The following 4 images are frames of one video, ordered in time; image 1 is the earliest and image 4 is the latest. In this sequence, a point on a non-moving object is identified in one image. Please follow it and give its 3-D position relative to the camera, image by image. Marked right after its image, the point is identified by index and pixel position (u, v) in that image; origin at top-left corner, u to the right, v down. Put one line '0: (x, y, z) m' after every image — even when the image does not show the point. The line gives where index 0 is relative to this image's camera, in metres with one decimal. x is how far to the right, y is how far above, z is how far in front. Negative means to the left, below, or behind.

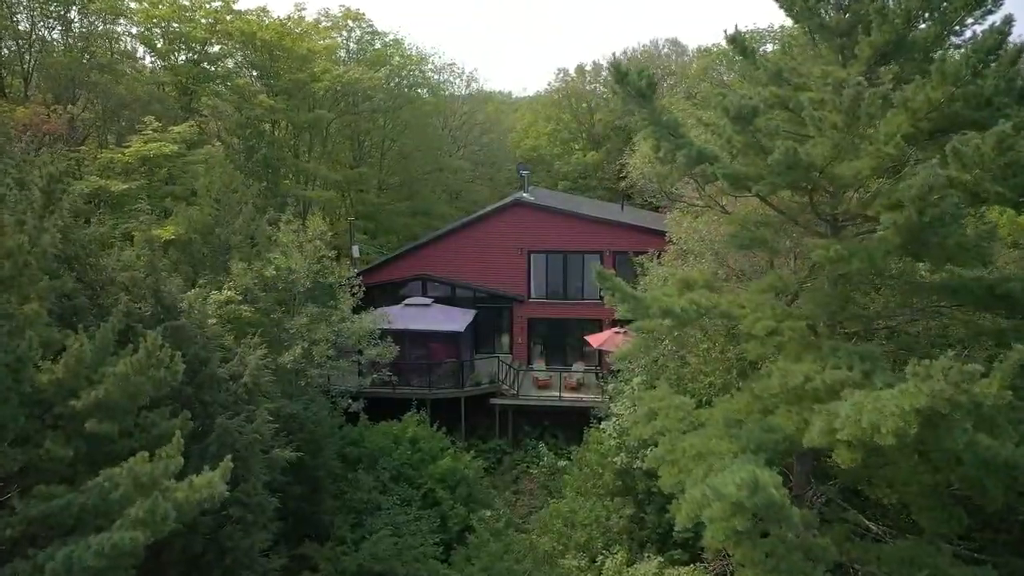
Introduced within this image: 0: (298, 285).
0: (-3.8, 0.0, +15.6) m
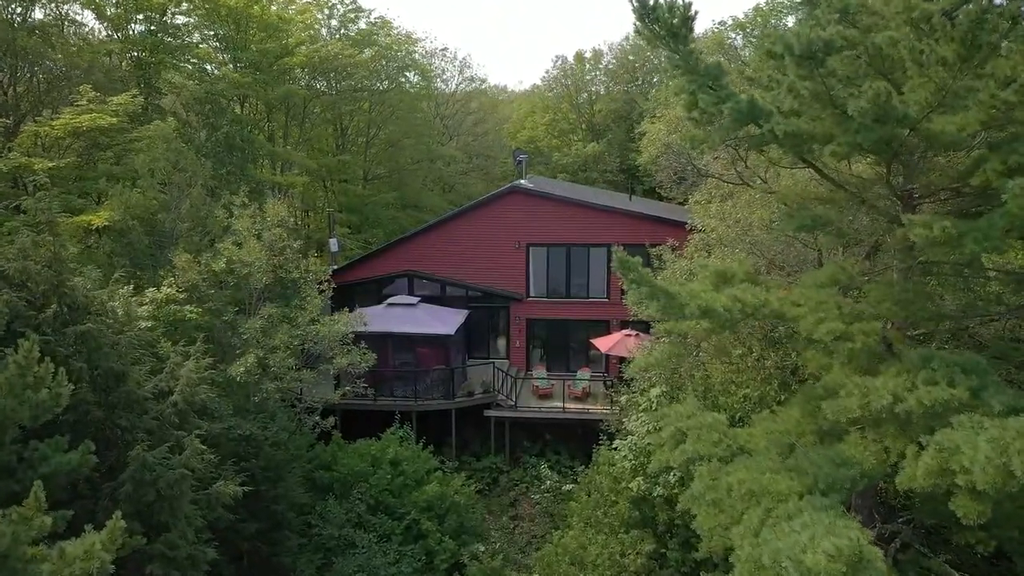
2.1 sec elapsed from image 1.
0: (-3.9, +0.1, +13.2) m
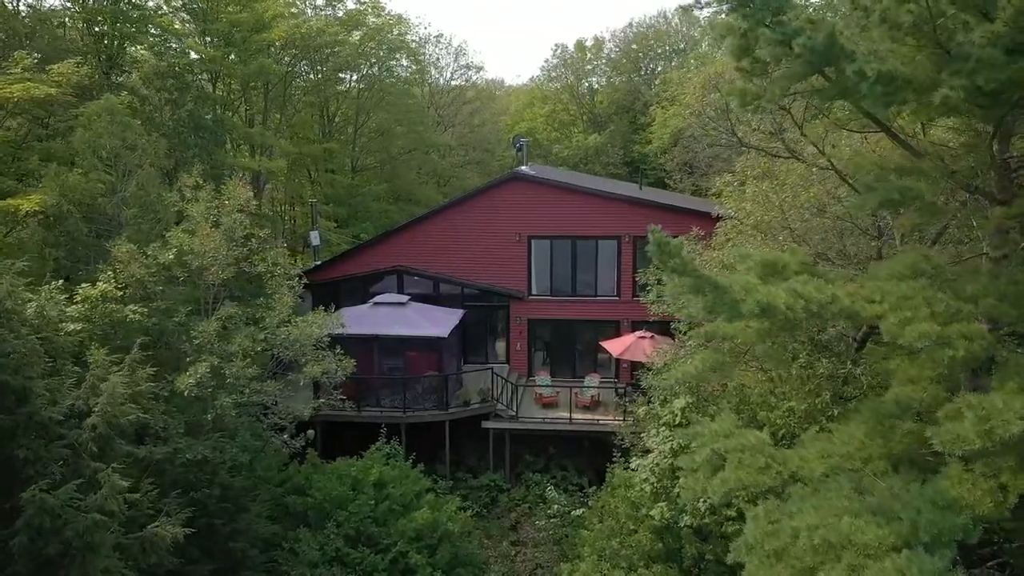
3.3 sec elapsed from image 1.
0: (-3.8, +0.2, +11.2) m
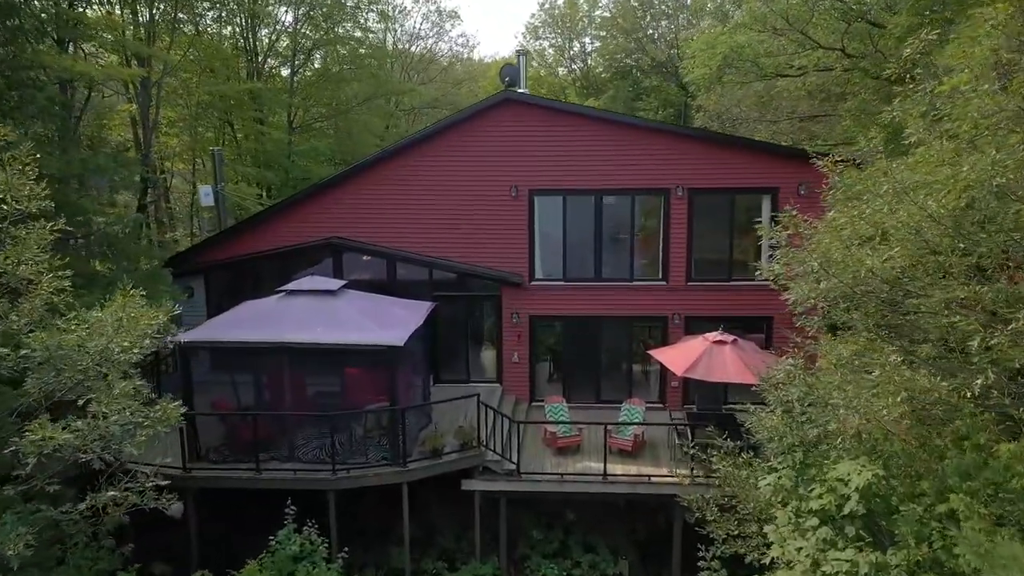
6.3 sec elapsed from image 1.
0: (-3.7, +0.4, +4.9) m
